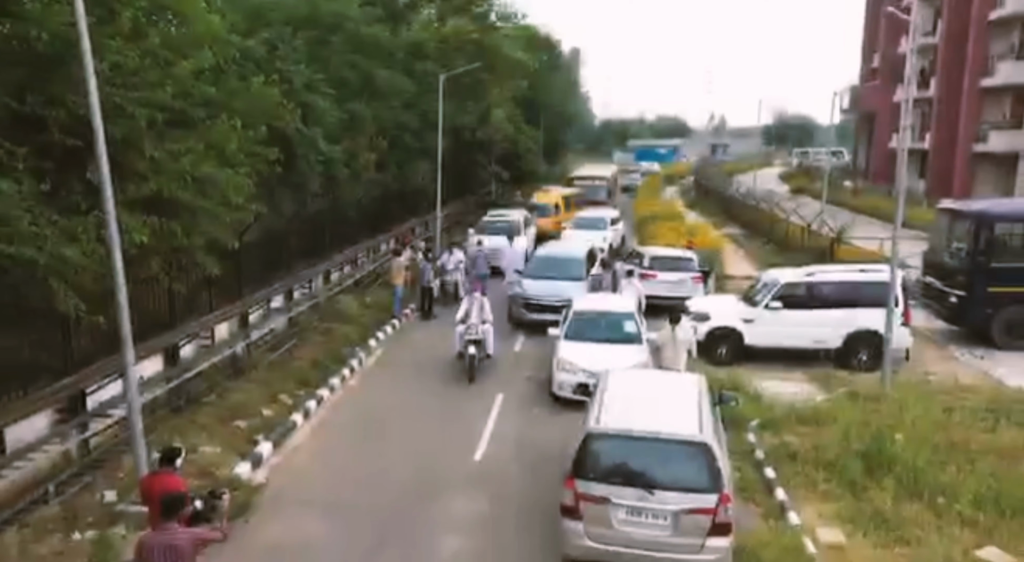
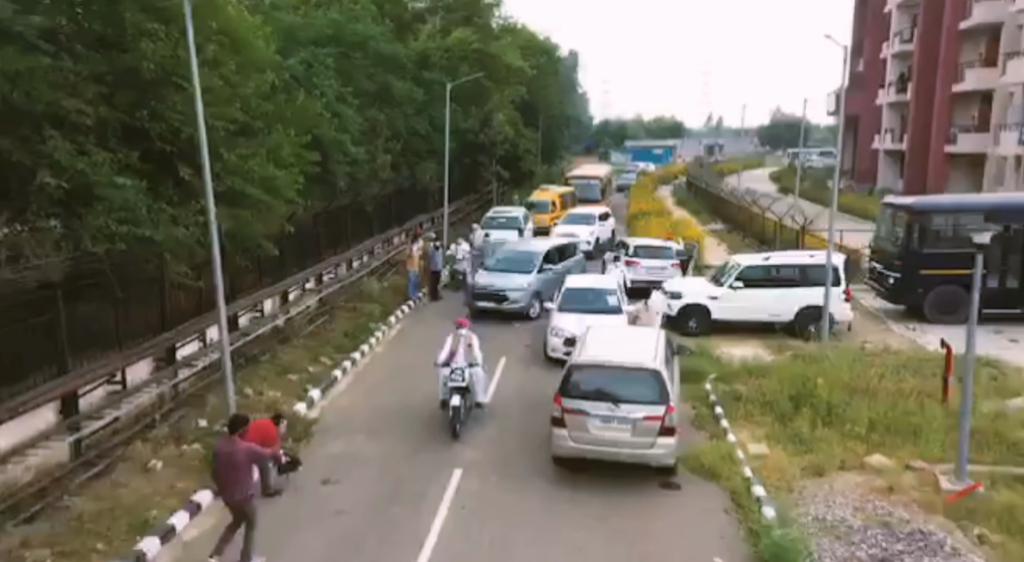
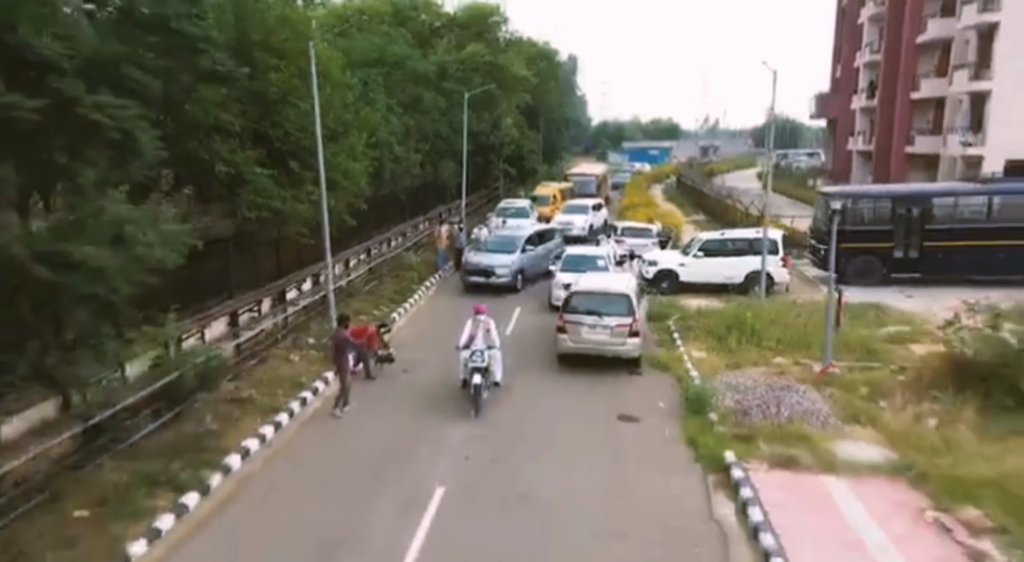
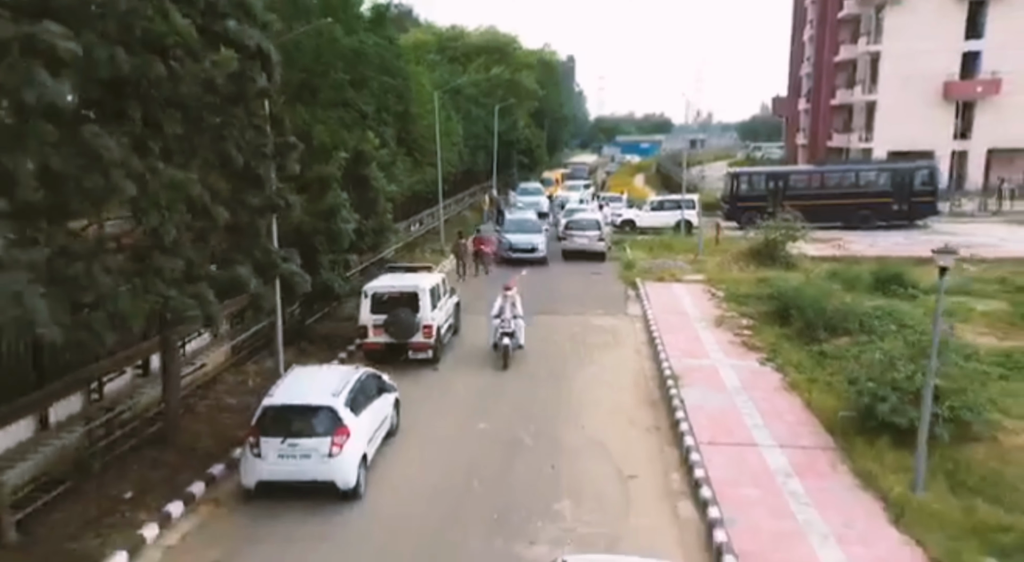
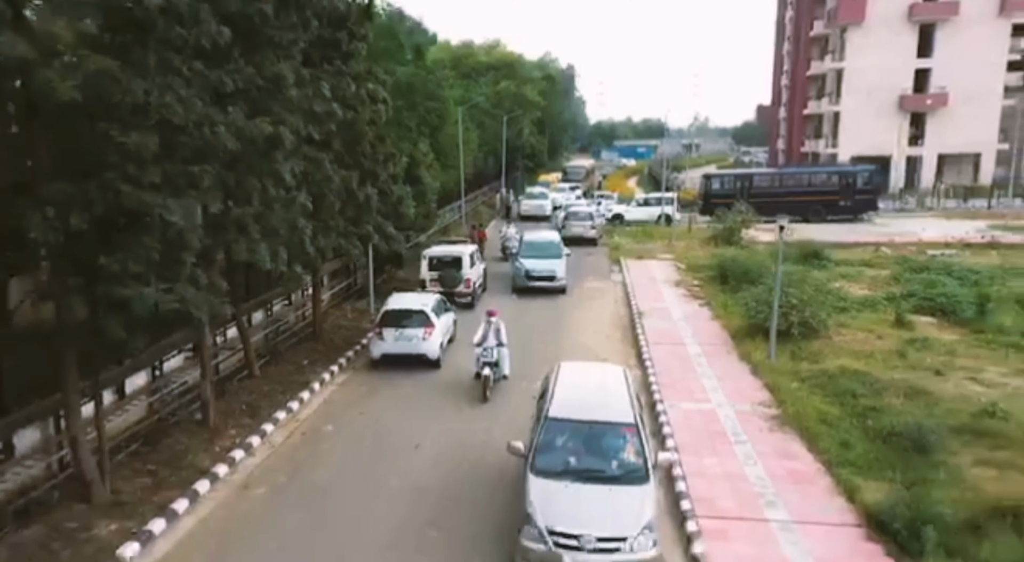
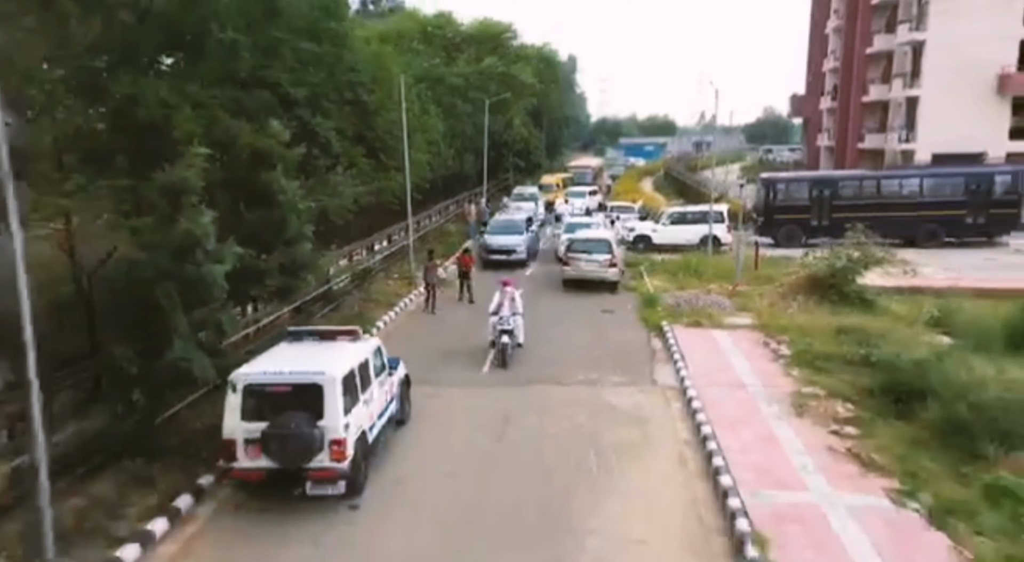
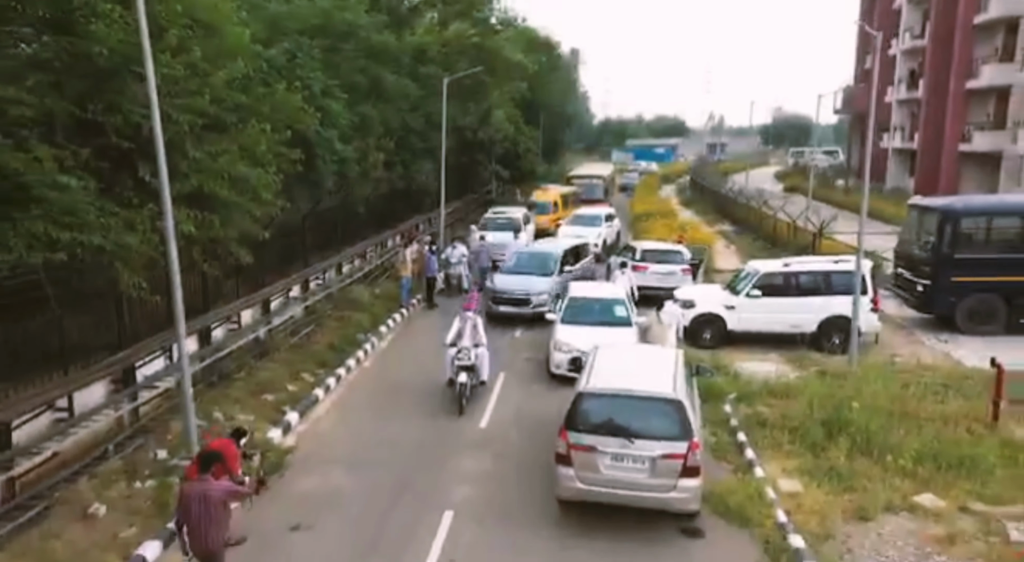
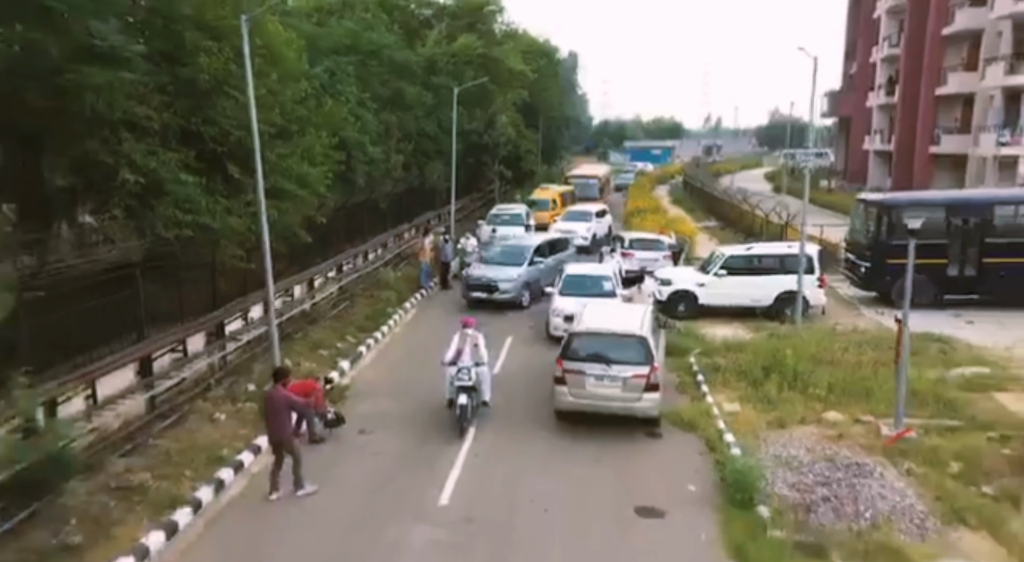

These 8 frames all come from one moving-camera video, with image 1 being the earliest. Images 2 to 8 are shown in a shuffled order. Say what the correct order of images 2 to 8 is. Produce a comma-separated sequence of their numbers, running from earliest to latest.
7, 2, 8, 3, 6, 4, 5
